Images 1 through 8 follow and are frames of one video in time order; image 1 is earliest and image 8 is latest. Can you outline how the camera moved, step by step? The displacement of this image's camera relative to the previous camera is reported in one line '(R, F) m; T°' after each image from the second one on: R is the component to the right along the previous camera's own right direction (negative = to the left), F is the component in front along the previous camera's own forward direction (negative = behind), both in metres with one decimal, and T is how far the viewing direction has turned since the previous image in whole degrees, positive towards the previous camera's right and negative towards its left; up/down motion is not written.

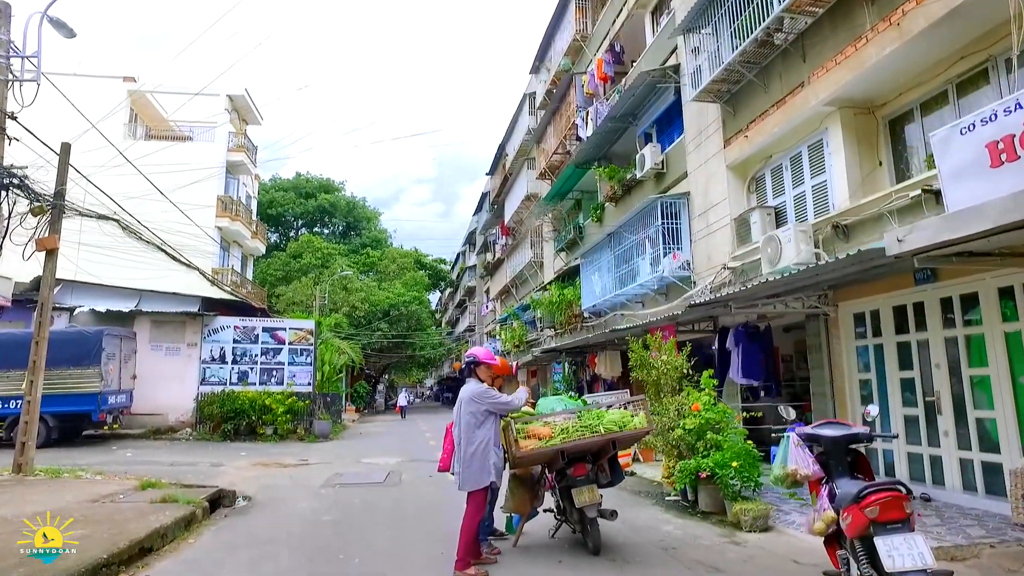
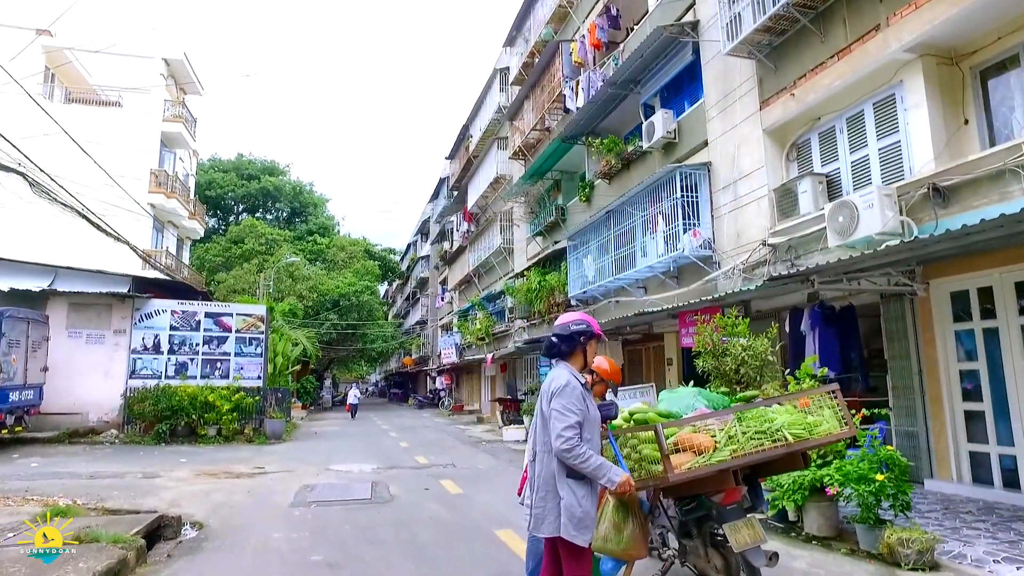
(-0.9, +1.6) m; +5°
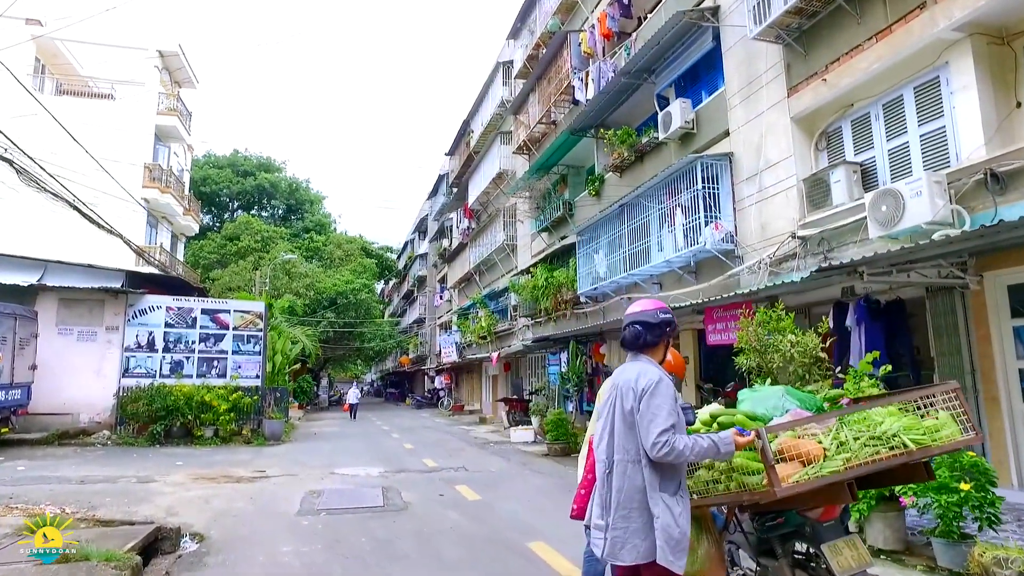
(-0.3, +0.5) m; 0°
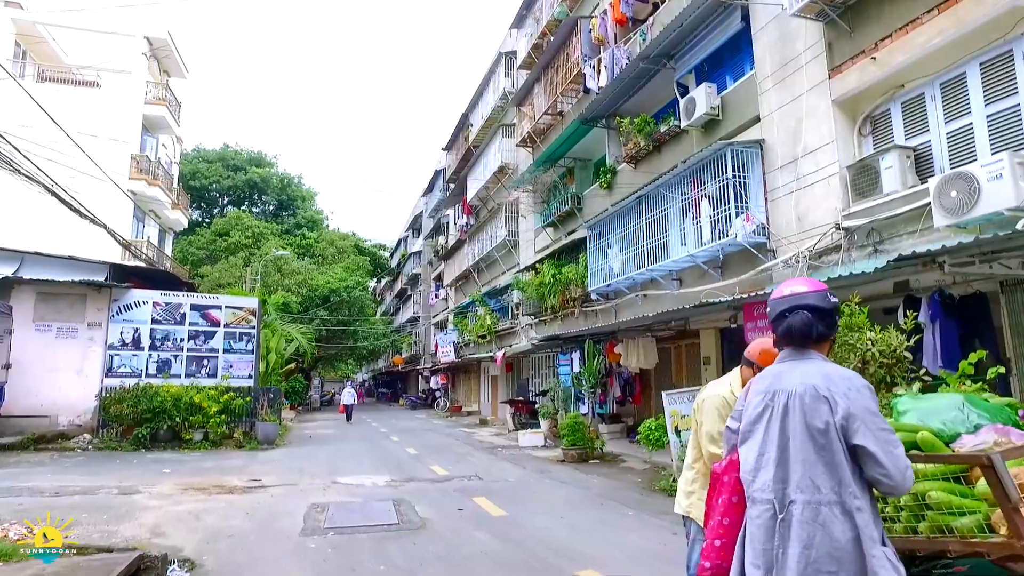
(-0.4, +0.7) m; +1°
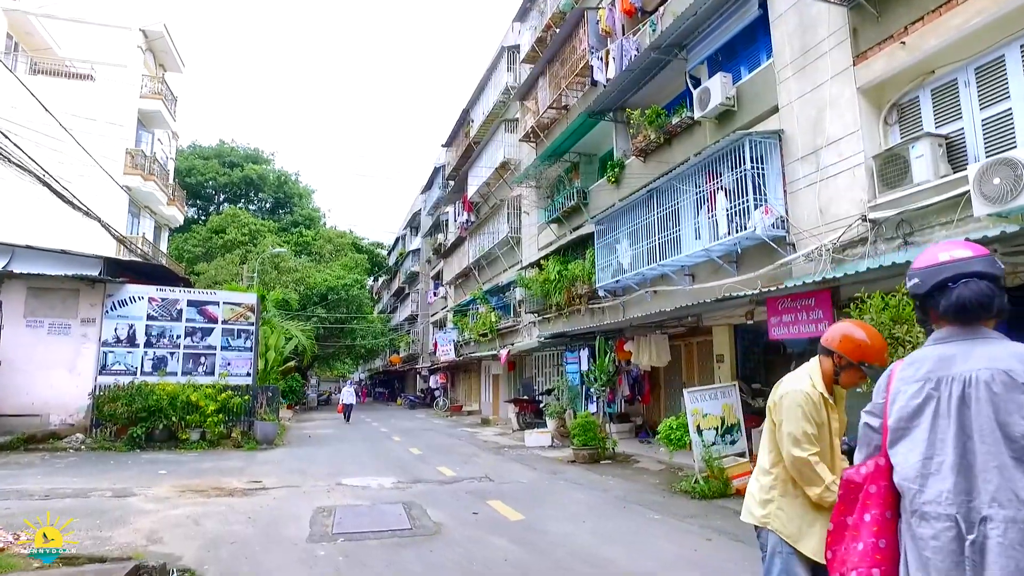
(-0.2, +0.3) m; 0°
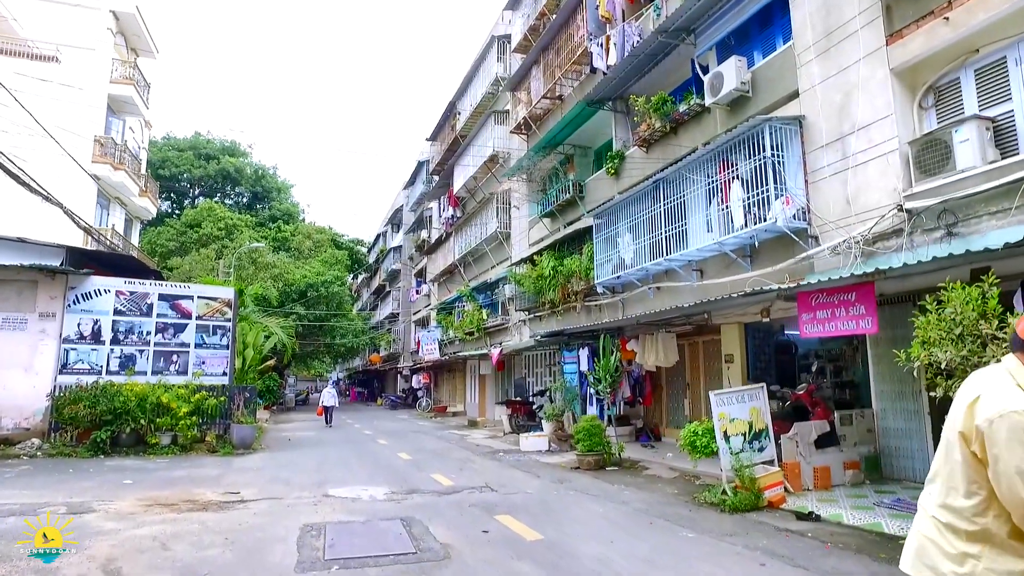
(-0.3, +0.7) m; +2°
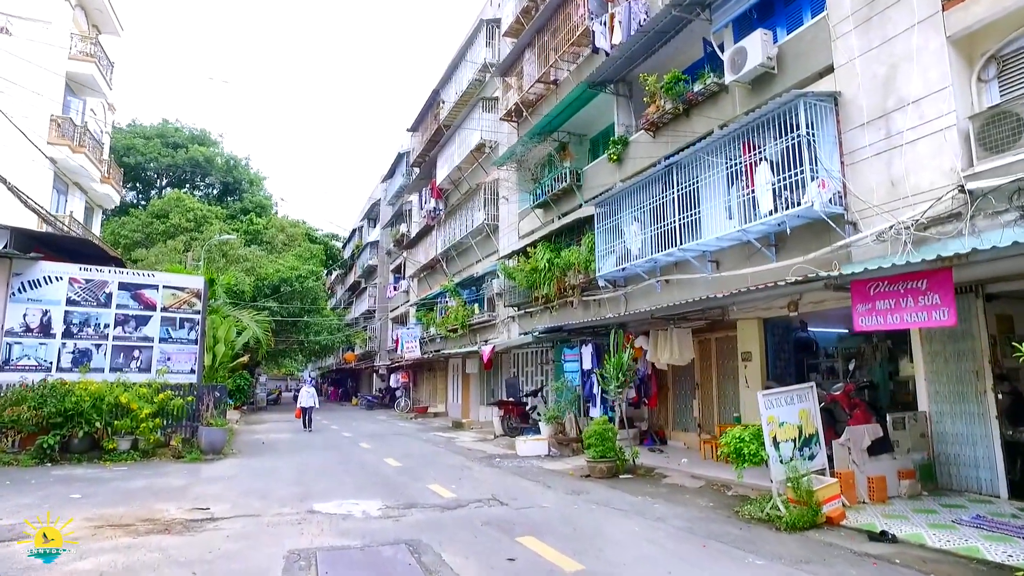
(-0.4, +0.9) m; +2°
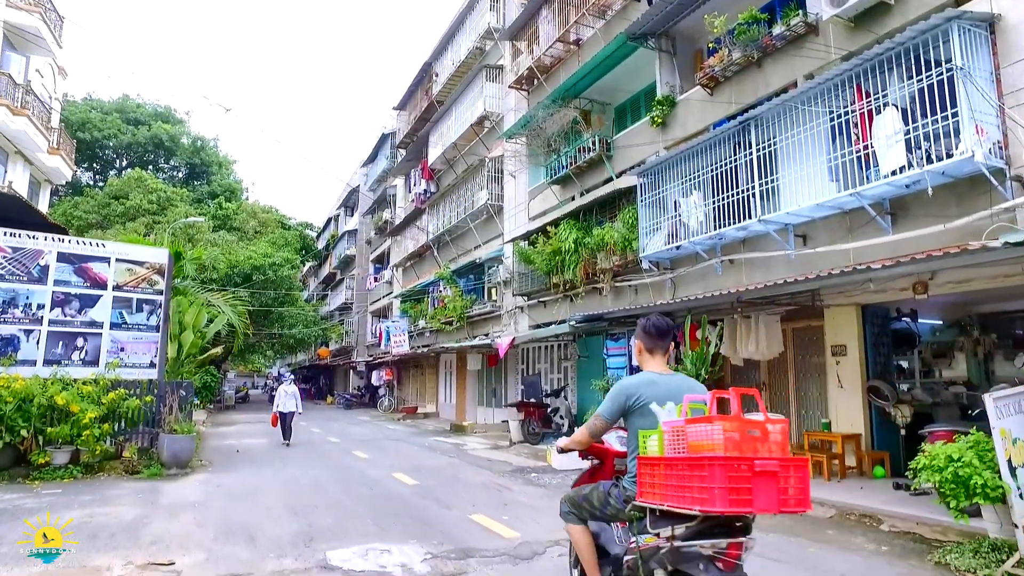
(-1.0, +1.9) m; +3°
